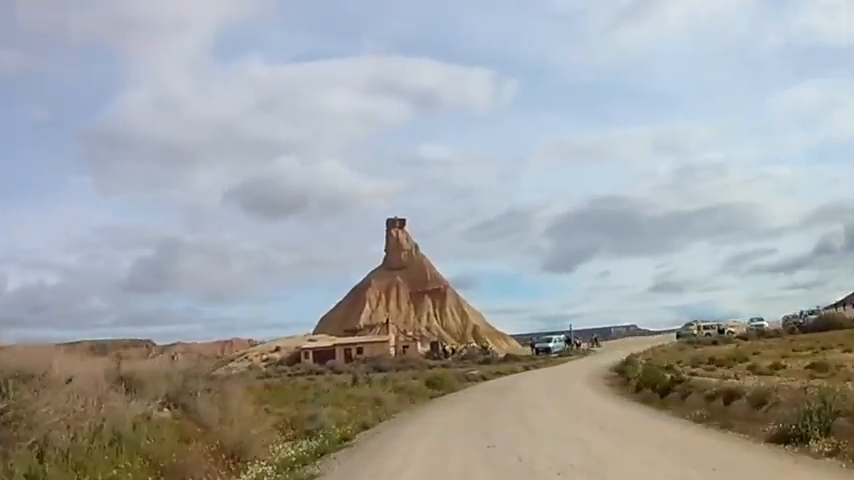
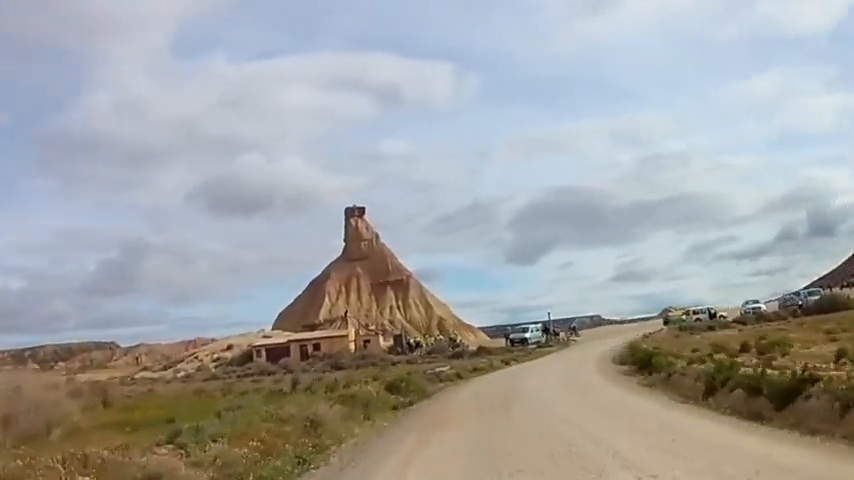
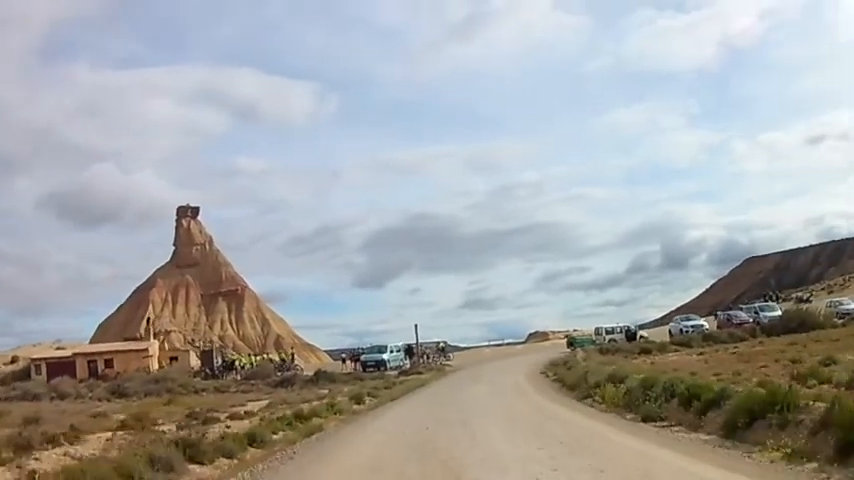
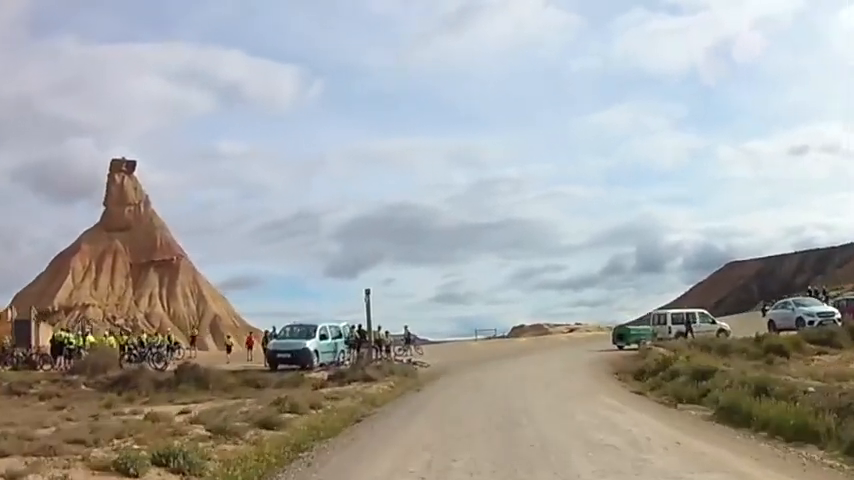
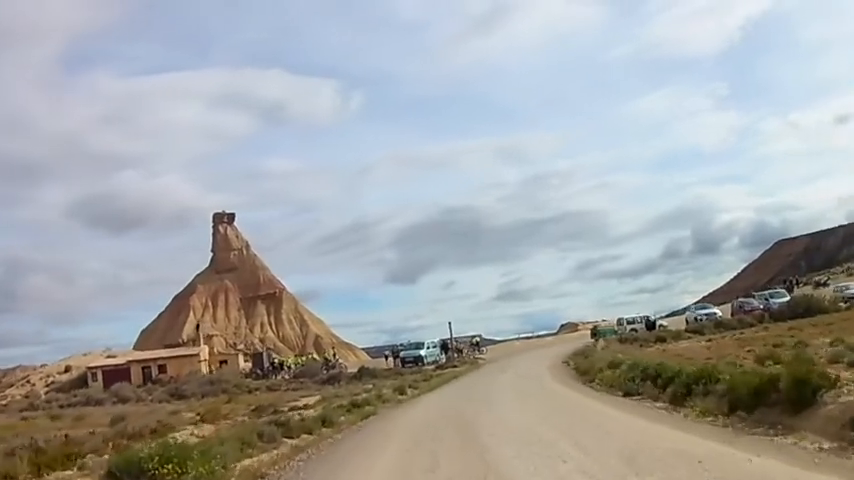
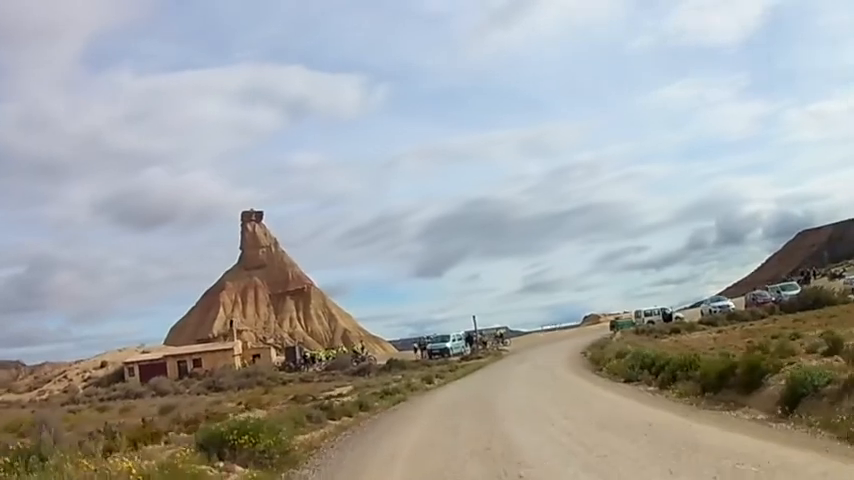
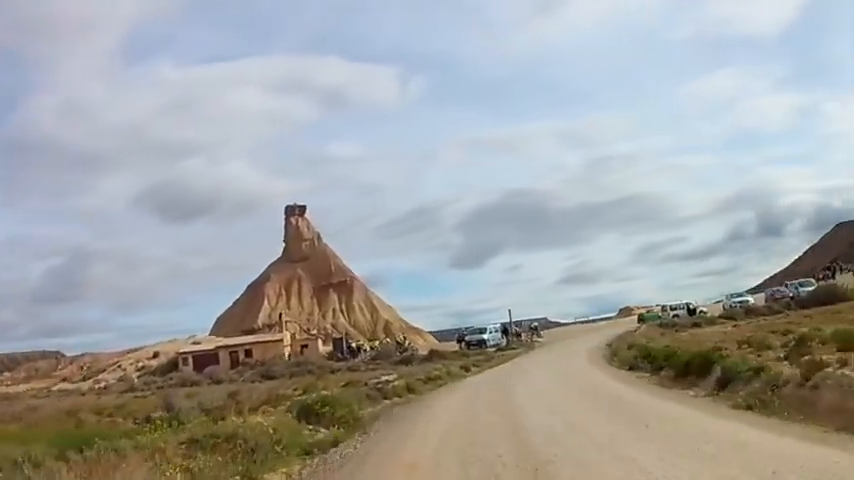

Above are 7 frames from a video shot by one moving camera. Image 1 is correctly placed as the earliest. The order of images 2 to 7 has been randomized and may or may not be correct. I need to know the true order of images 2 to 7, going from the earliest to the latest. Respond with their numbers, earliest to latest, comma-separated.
2, 7, 6, 5, 3, 4
